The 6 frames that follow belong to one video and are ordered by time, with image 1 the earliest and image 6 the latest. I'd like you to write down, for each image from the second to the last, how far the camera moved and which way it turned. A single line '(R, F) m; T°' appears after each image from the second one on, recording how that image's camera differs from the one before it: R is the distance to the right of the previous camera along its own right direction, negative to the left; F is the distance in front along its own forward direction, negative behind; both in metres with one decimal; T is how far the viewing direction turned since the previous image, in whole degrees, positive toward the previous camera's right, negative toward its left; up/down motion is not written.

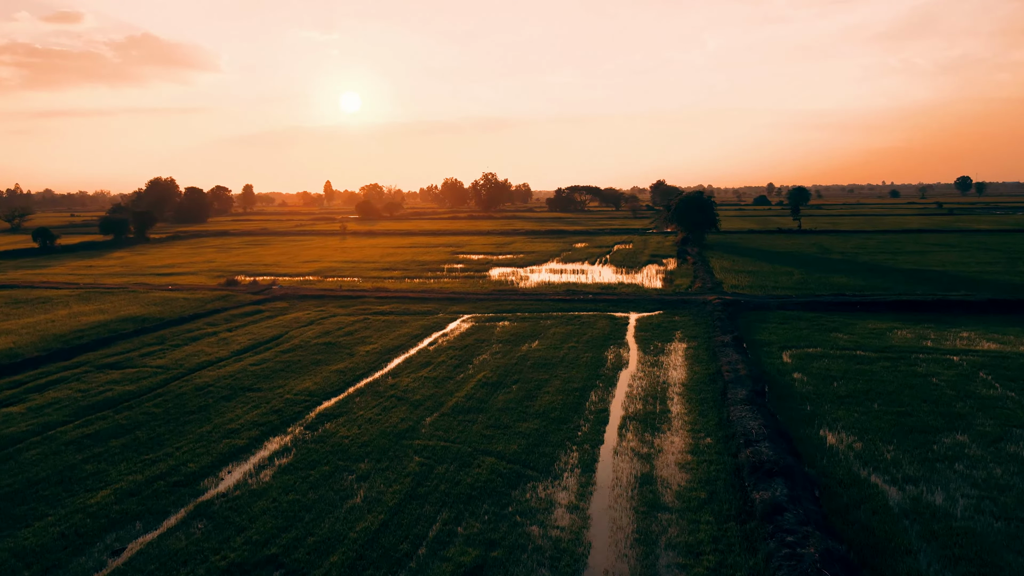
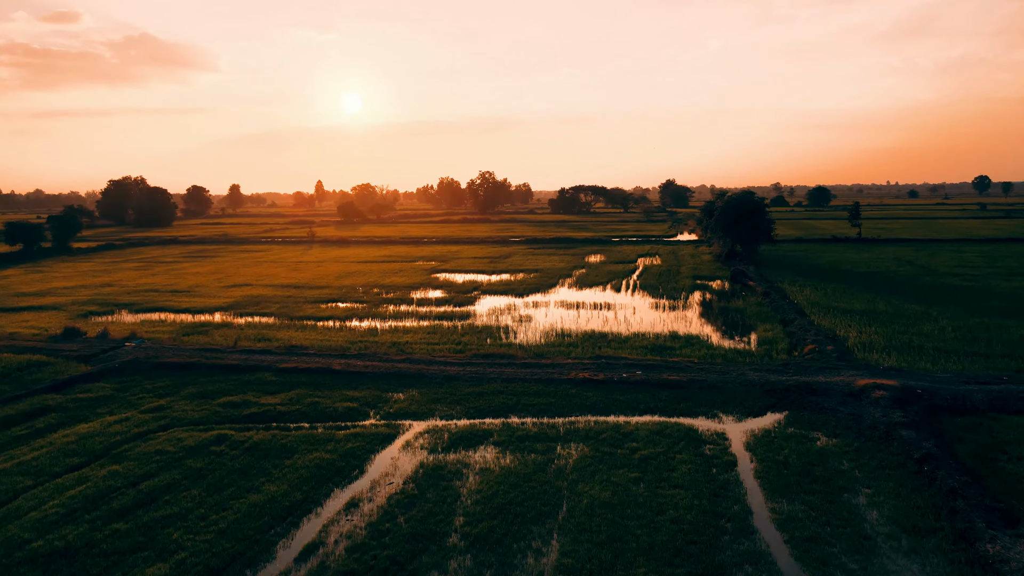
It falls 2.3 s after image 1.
(+0.2, +11.7) m; 0°
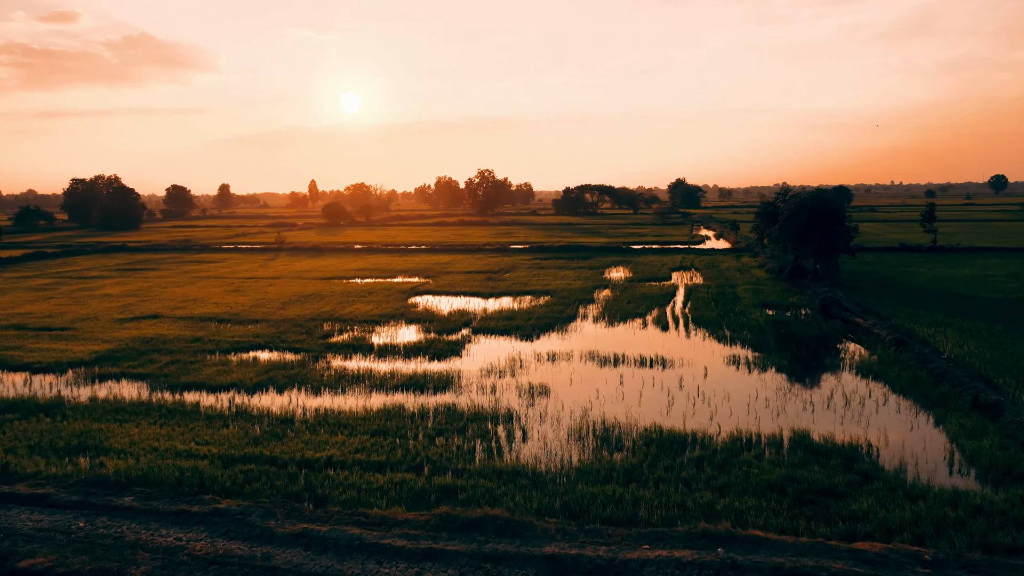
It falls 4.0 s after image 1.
(-0.1, +9.5) m; 0°
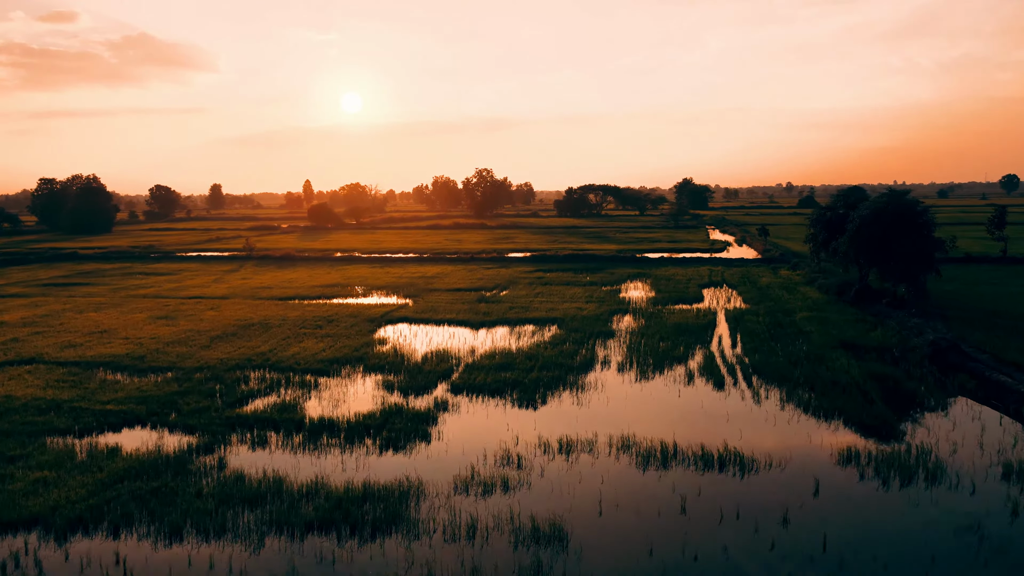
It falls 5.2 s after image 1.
(+0.2, +6.7) m; 0°
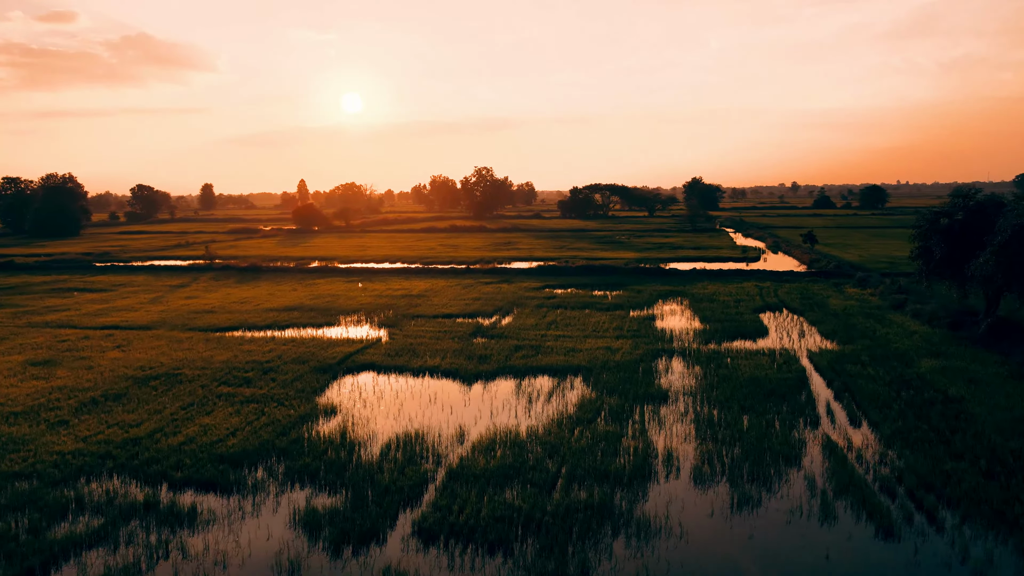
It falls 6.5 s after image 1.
(-0.2, +7.2) m; 0°
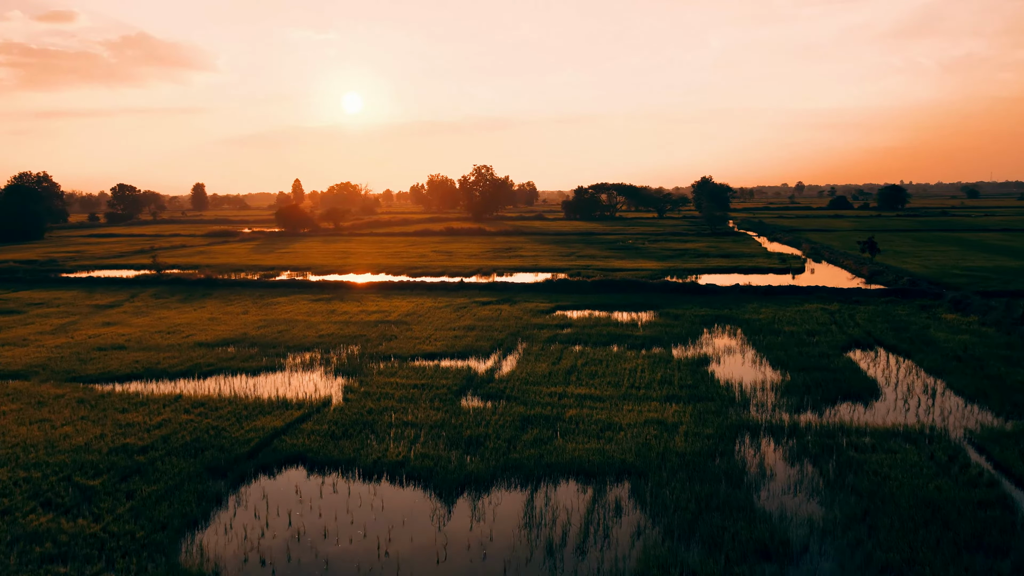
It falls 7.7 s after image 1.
(-0.1, +6.9) m; 0°
